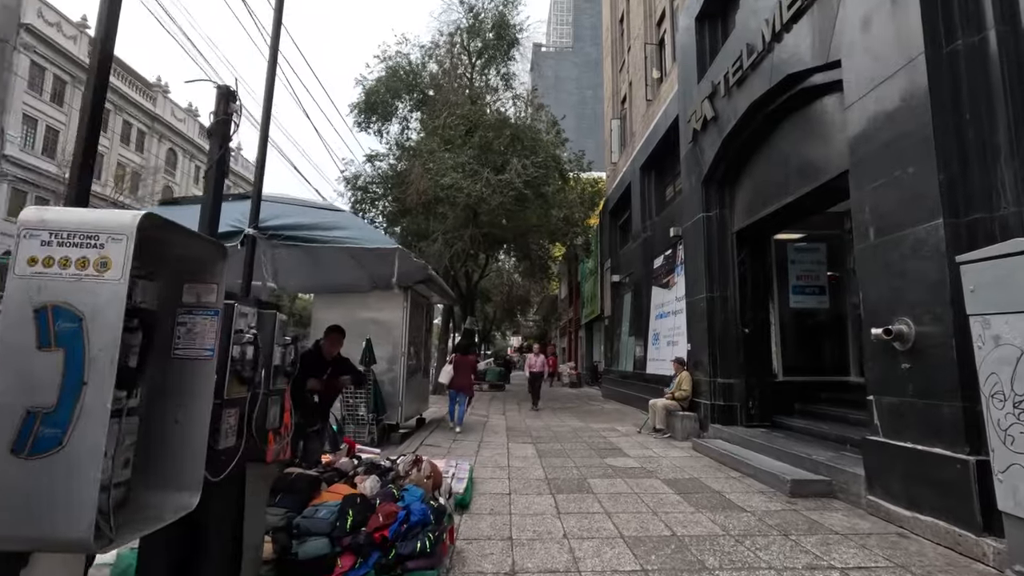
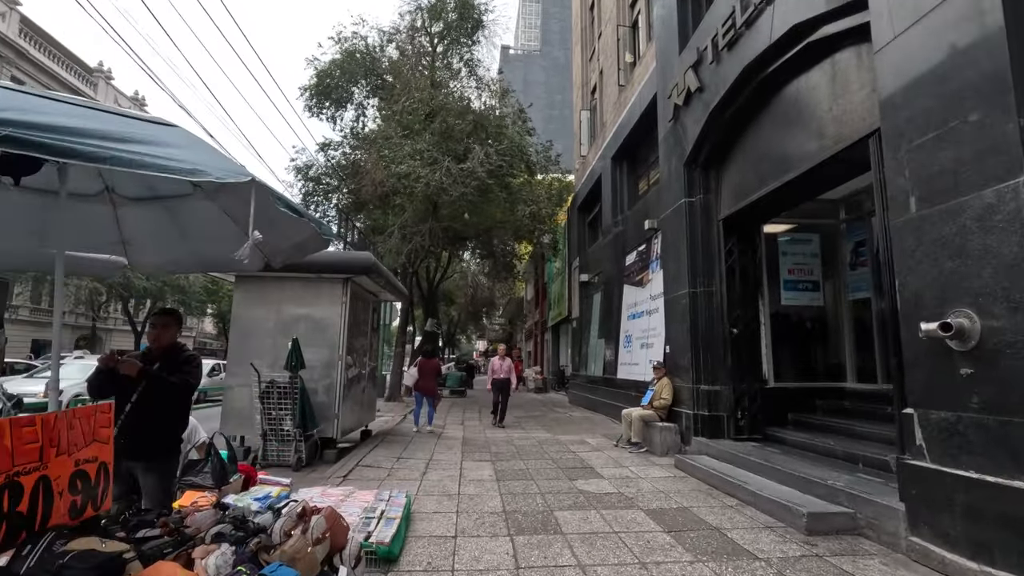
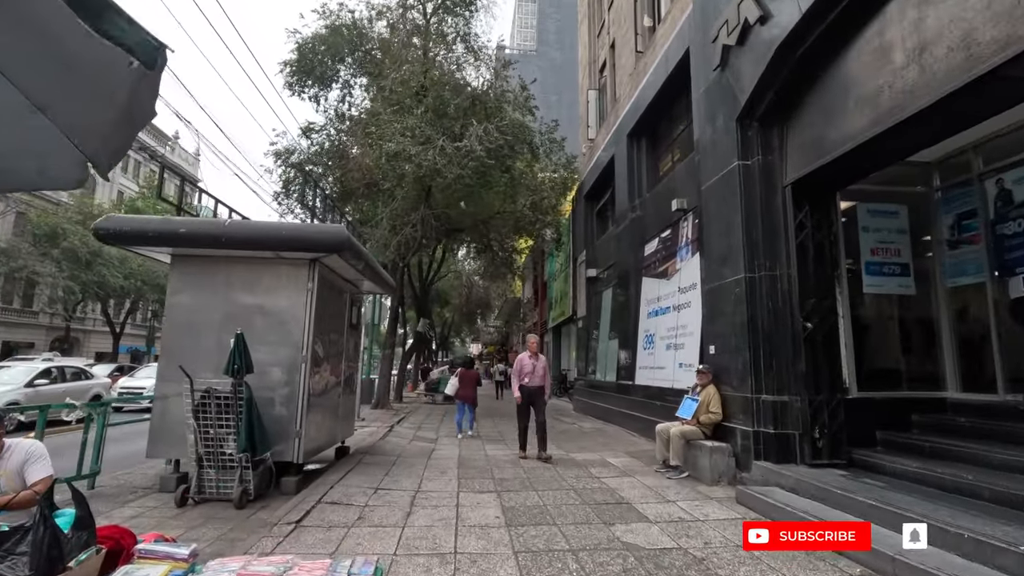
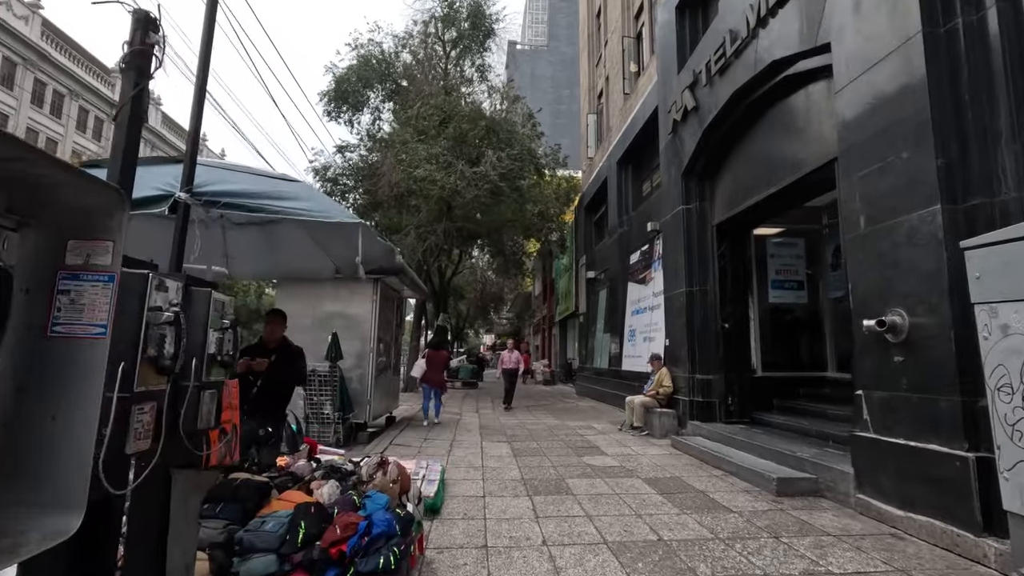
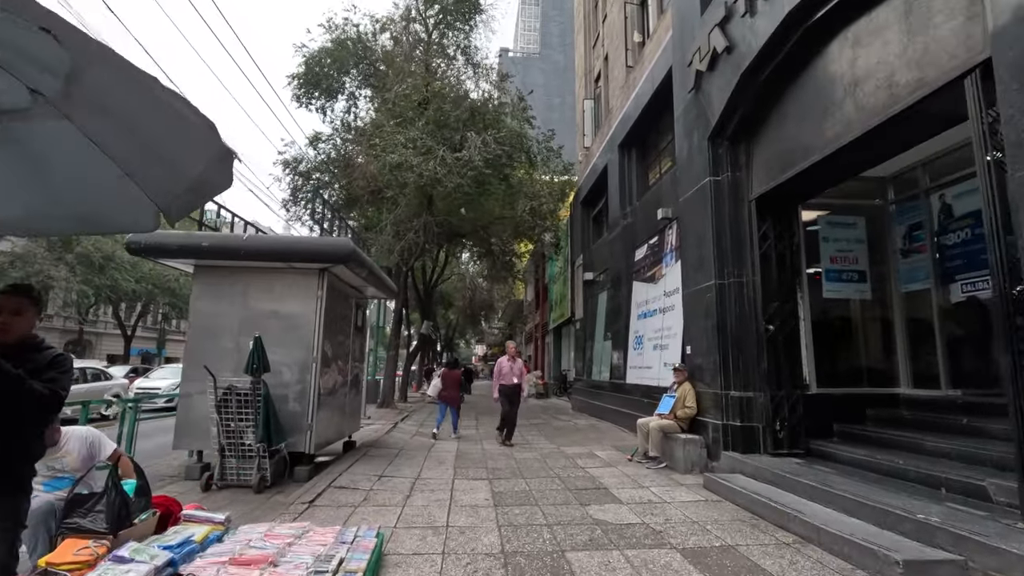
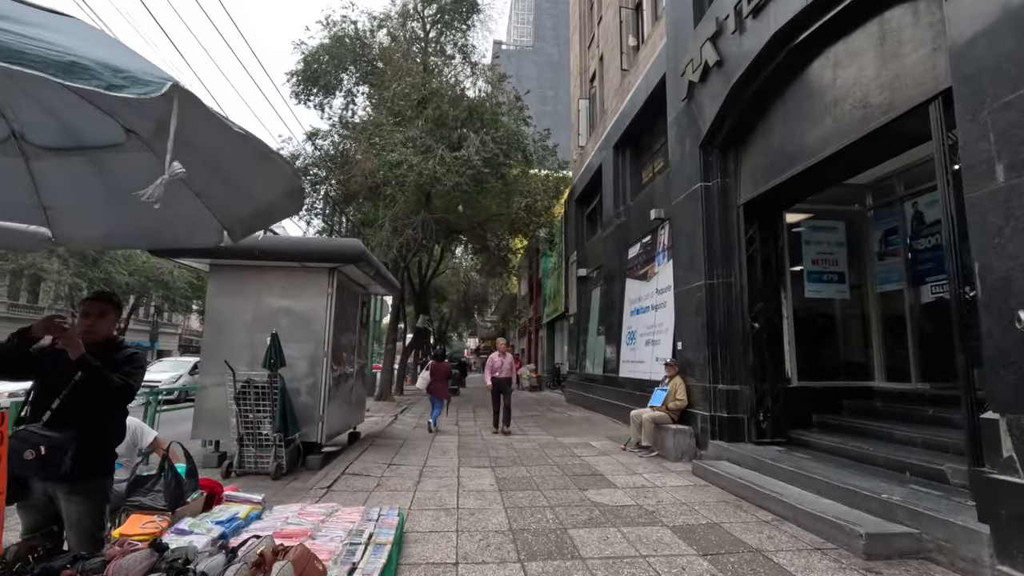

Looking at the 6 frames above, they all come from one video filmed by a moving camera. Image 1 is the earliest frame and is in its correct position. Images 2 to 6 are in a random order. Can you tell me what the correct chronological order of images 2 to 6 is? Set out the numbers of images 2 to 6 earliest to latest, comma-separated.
4, 2, 6, 5, 3
